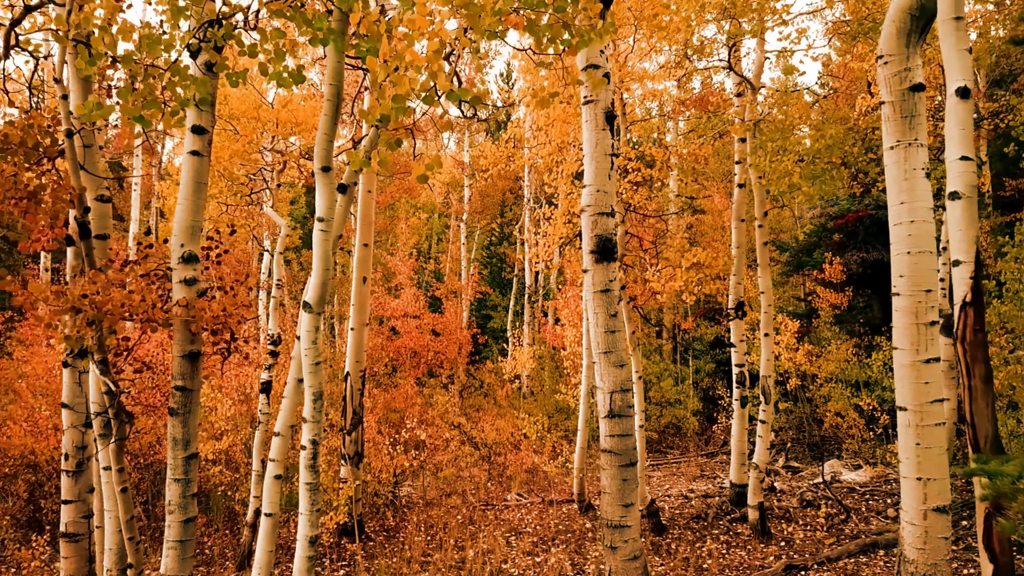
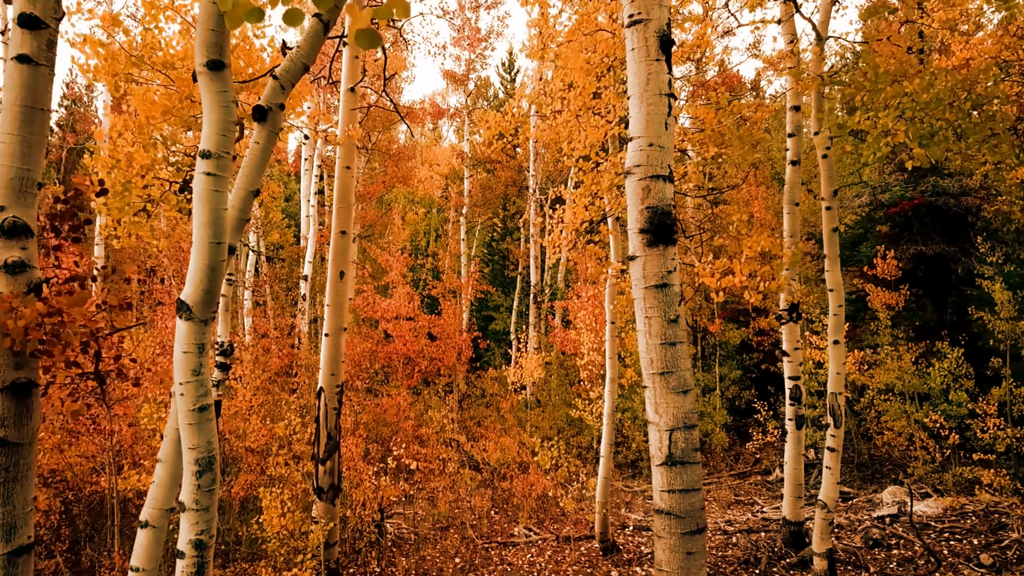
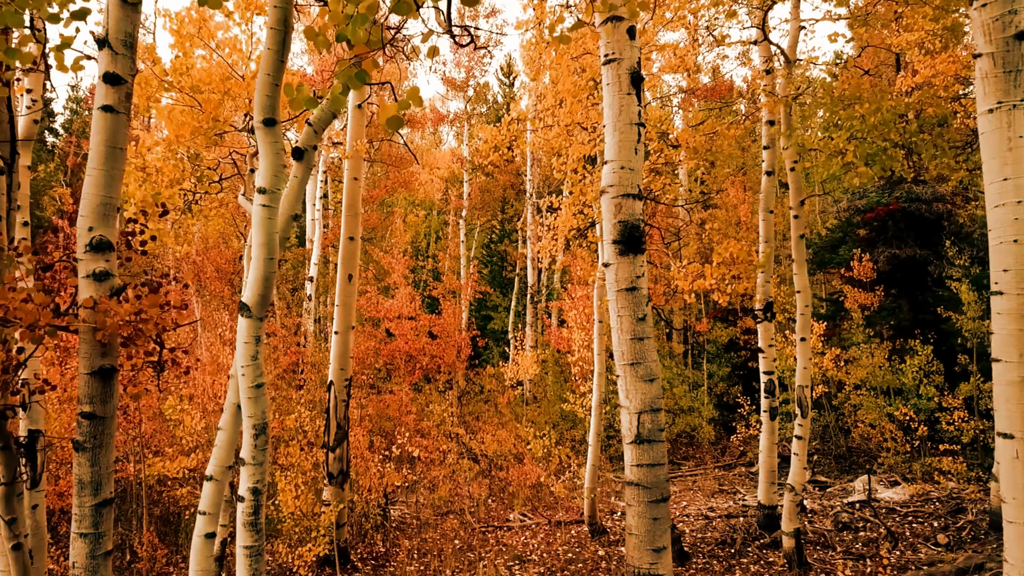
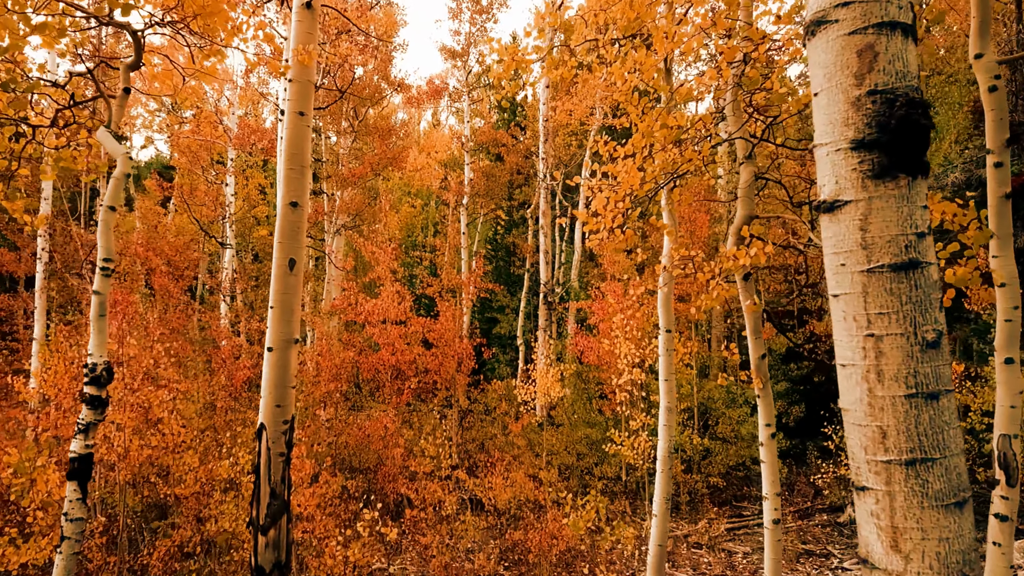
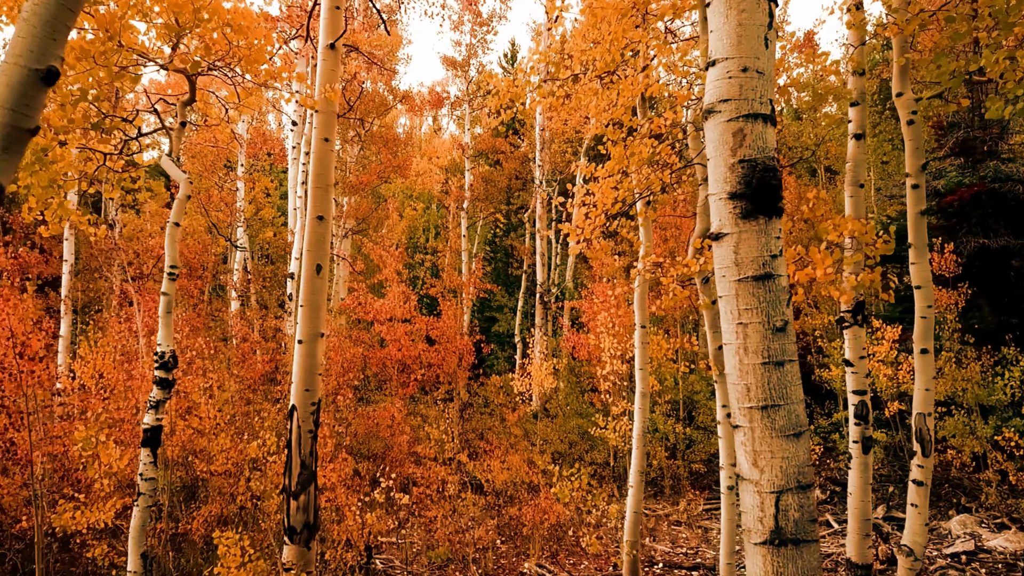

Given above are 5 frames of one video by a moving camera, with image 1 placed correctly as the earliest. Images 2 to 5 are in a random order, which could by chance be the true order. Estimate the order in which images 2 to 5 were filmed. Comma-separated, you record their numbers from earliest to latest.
3, 2, 5, 4
